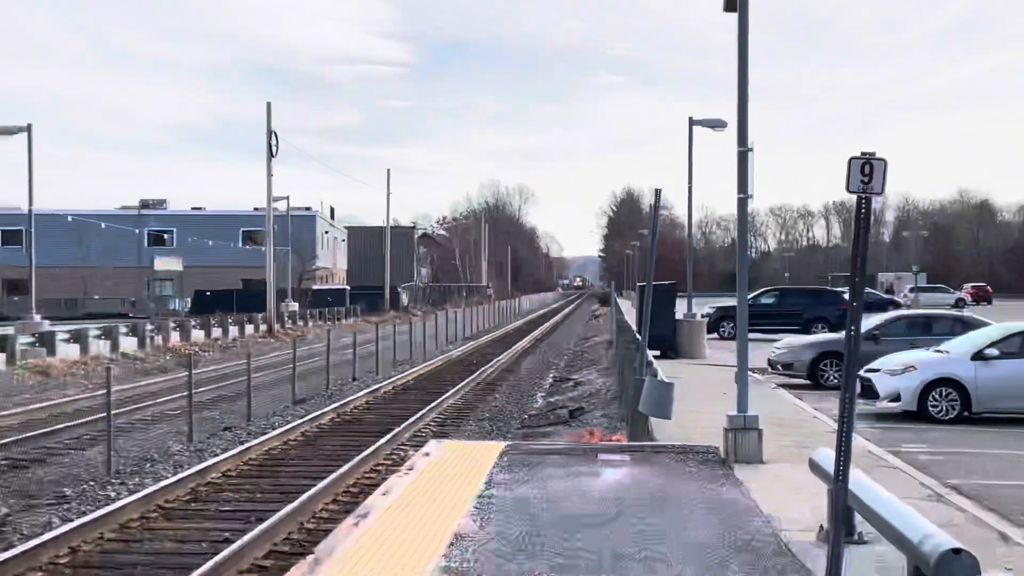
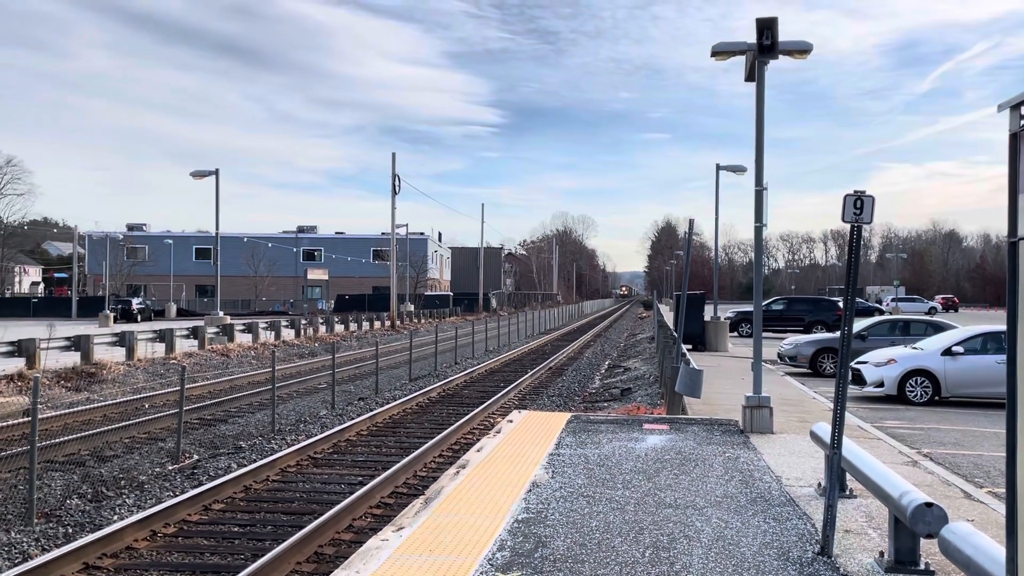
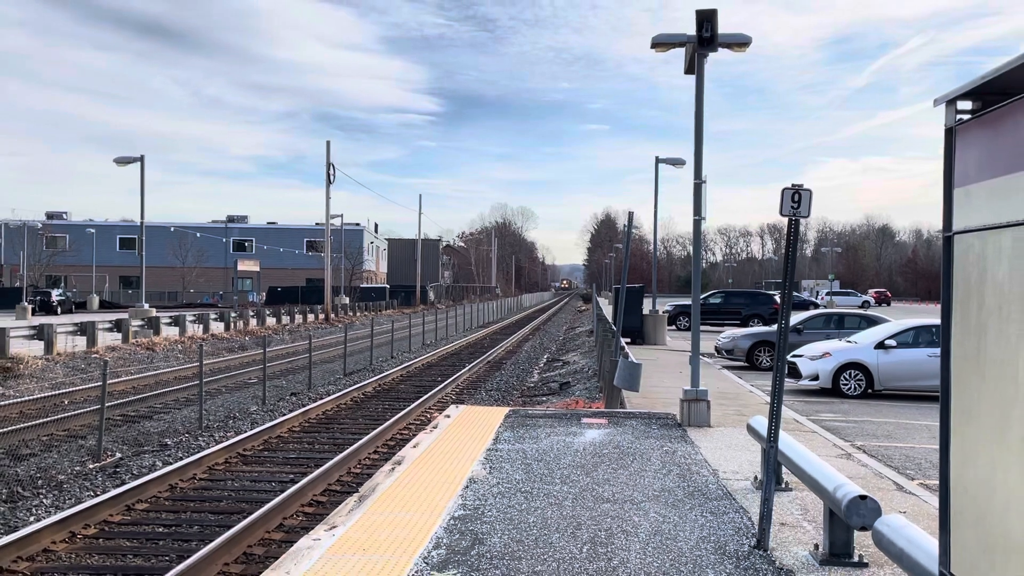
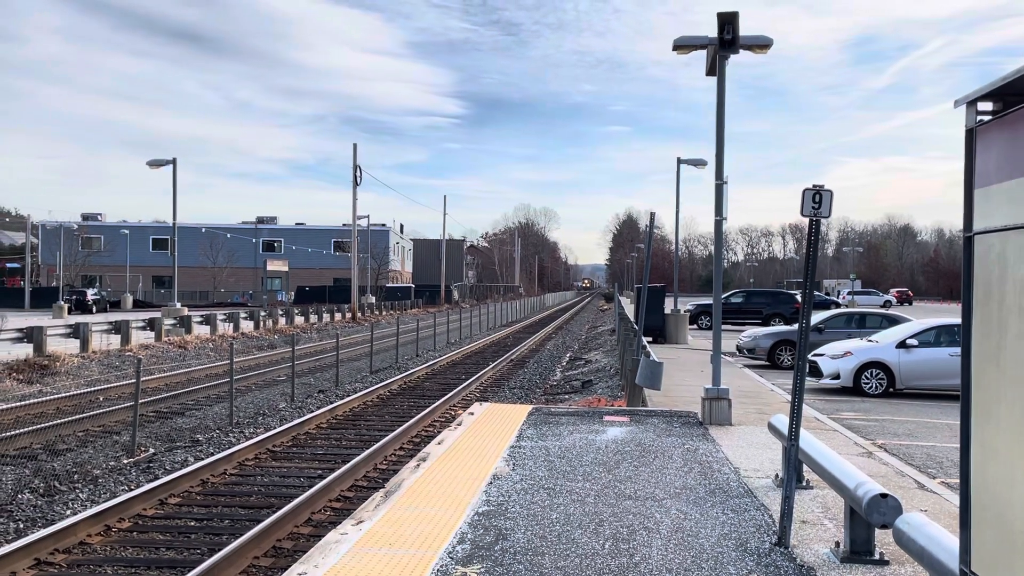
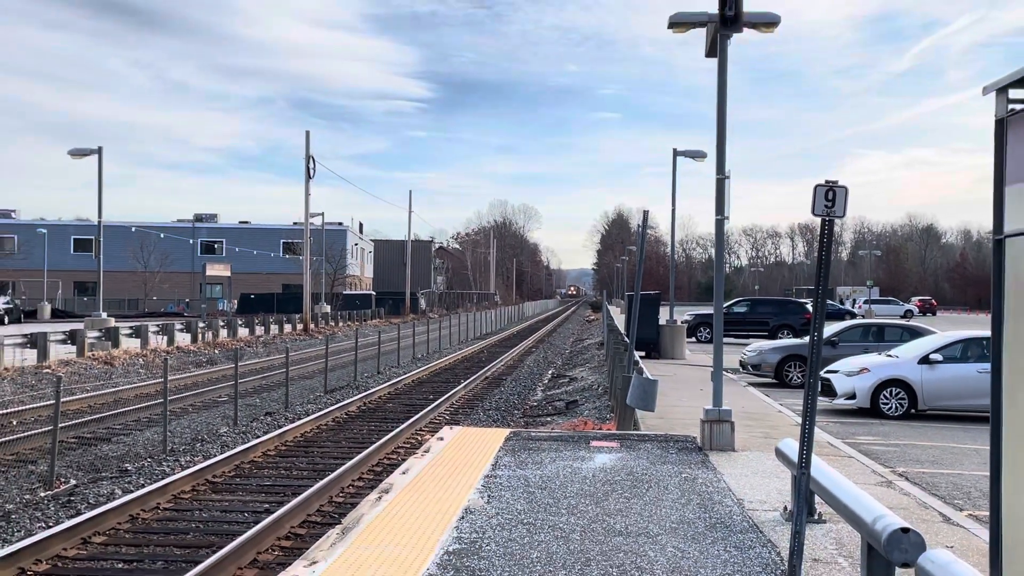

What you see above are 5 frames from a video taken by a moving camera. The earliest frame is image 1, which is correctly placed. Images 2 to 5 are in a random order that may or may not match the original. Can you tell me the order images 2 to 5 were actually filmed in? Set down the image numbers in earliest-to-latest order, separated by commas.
5, 3, 4, 2
